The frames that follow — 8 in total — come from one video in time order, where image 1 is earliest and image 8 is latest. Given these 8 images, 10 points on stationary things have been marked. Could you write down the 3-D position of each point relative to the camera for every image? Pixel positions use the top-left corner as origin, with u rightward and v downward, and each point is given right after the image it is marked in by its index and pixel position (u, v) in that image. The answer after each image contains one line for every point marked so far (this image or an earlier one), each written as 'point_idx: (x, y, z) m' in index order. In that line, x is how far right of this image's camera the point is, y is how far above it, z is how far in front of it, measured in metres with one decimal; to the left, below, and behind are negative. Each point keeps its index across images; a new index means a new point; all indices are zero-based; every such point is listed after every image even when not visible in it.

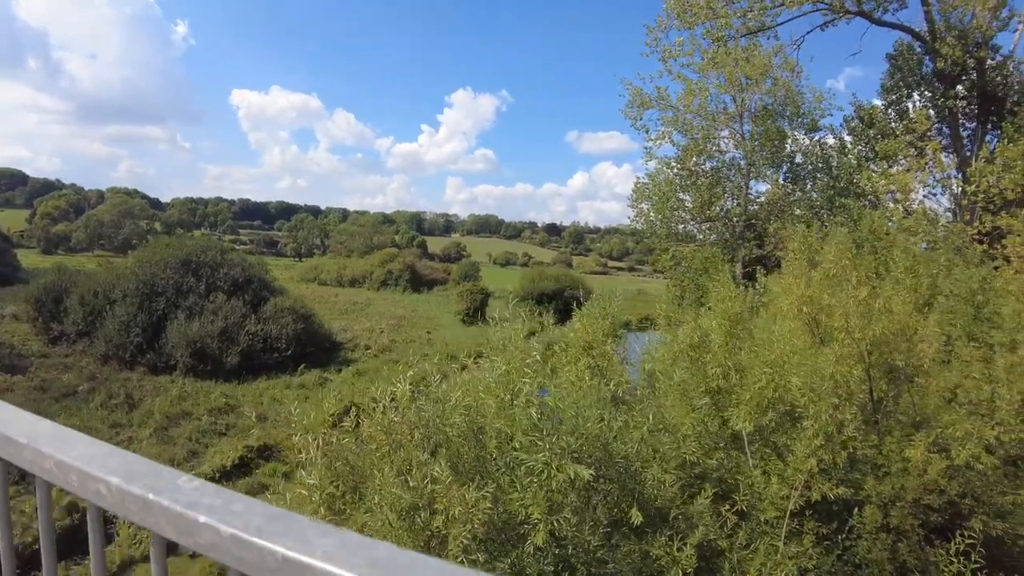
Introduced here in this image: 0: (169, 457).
0: (-7.2, -3.7, +11.2) m
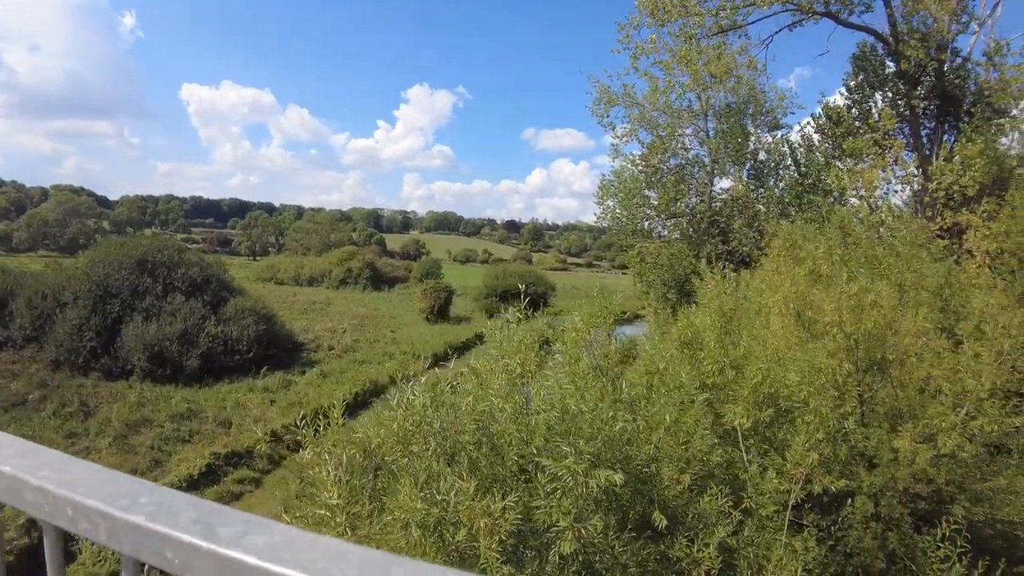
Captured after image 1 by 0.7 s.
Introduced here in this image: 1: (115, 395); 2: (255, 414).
0: (-7.7, -3.7, +10.6) m
1: (-11.6, -3.2, +15.2) m
2: (-7.3, -3.5, +14.7) m
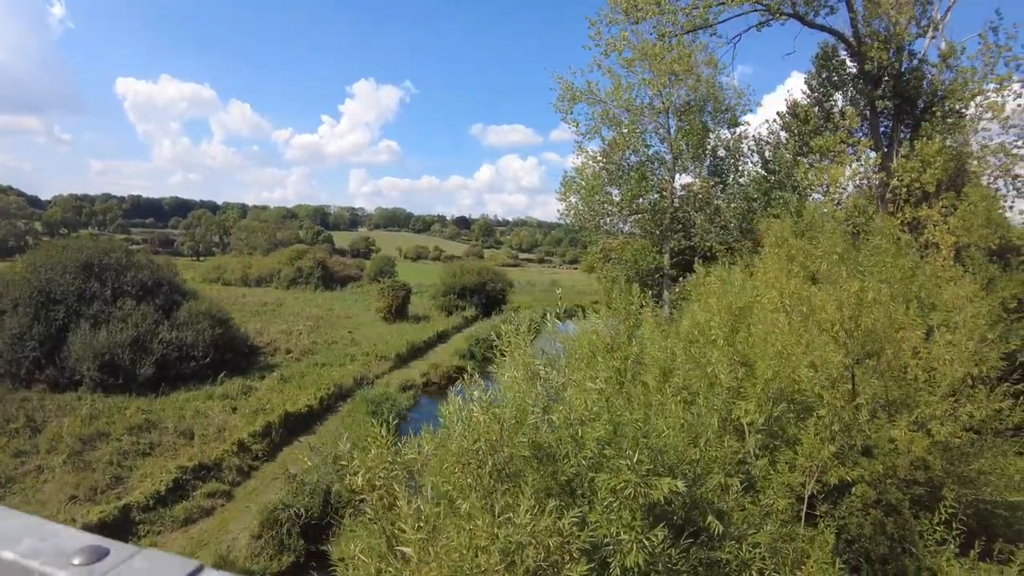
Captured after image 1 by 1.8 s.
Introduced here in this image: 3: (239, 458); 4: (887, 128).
0: (-8.0, -3.8, +9.9) m
1: (-12.3, -3.3, +14.1) m
2: (-7.9, -3.6, +14.0) m
3: (-6.1, -3.8, +11.7) m
4: (+9.6, +3.9, +13.6) m
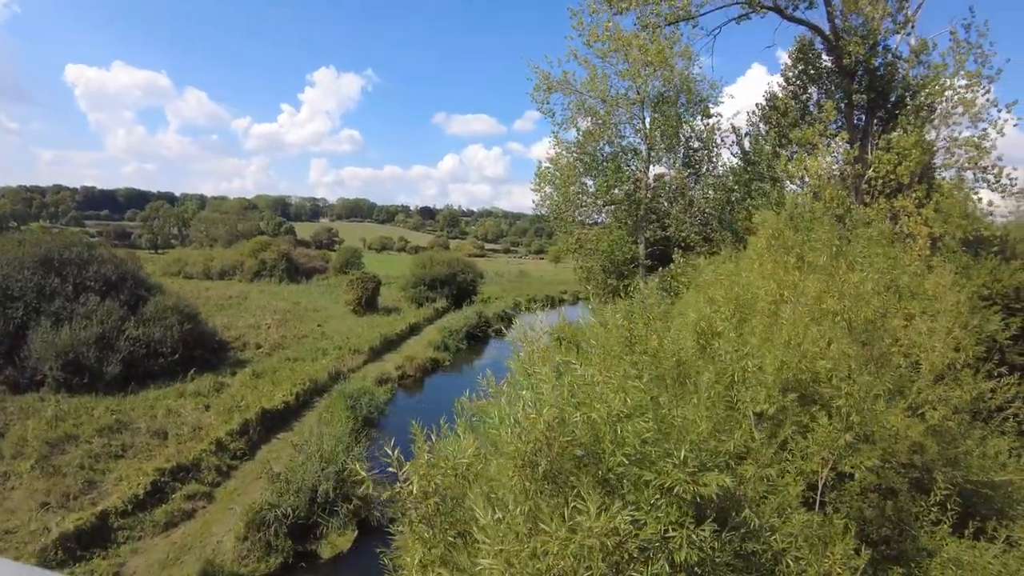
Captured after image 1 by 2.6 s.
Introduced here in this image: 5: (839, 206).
0: (-8.2, -3.8, +9.5) m
1: (-12.7, -3.2, +13.5) m
2: (-8.3, -3.5, +13.5) m
3: (-6.4, -3.7, +11.3) m
4: (+9.2, +4.2, +13.9) m
5: (+6.7, +1.7, +10.7) m
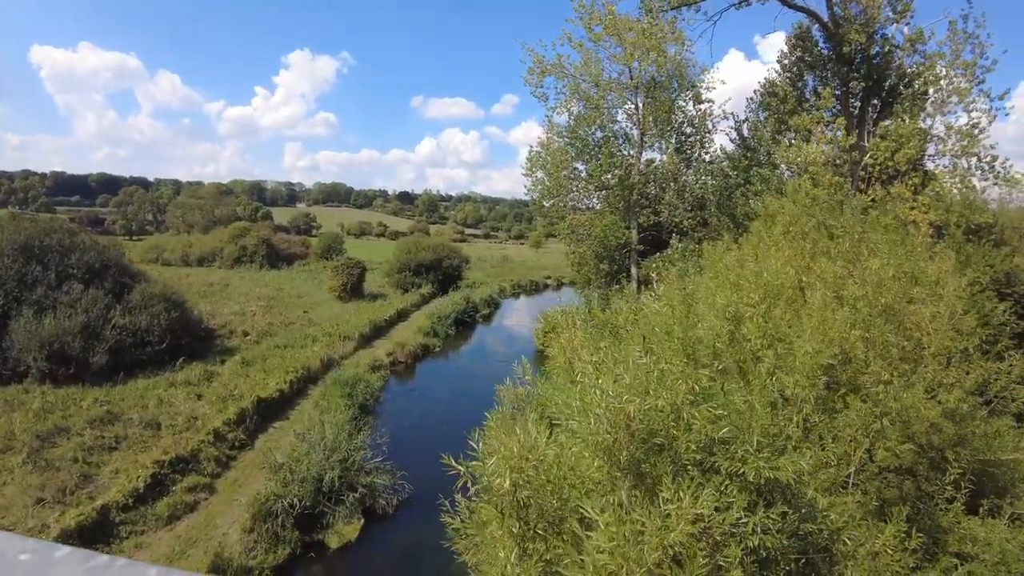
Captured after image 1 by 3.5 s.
0: (-8.1, -3.6, +9.3) m
1: (-12.7, -2.9, +13.1) m
2: (-8.3, -3.2, +13.3) m
3: (-6.3, -3.4, +11.2) m
4: (+9.1, +4.6, +14.0) m
5: (+6.7, +2.0, +10.8) m
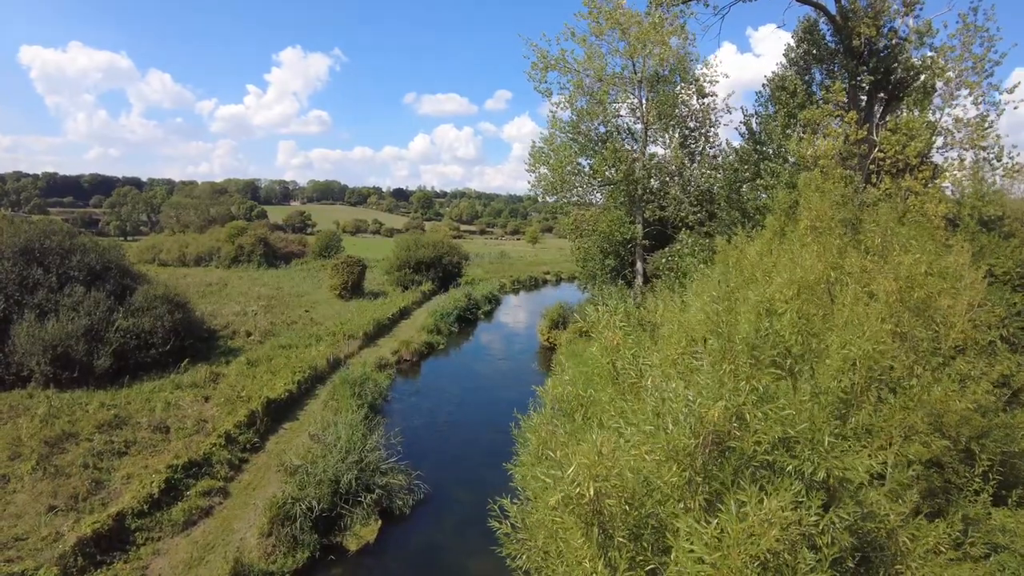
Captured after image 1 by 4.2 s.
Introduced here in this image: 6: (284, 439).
0: (-7.8, -3.6, +9.1) m
1: (-12.4, -3.0, +12.9) m
2: (-8.0, -3.2, +13.1) m
3: (-6.0, -3.4, +11.0) m
4: (+9.3, +4.9, +13.8) m
5: (+7.0, +2.1, +10.6) m
6: (-5.4, -3.6, +12.3) m
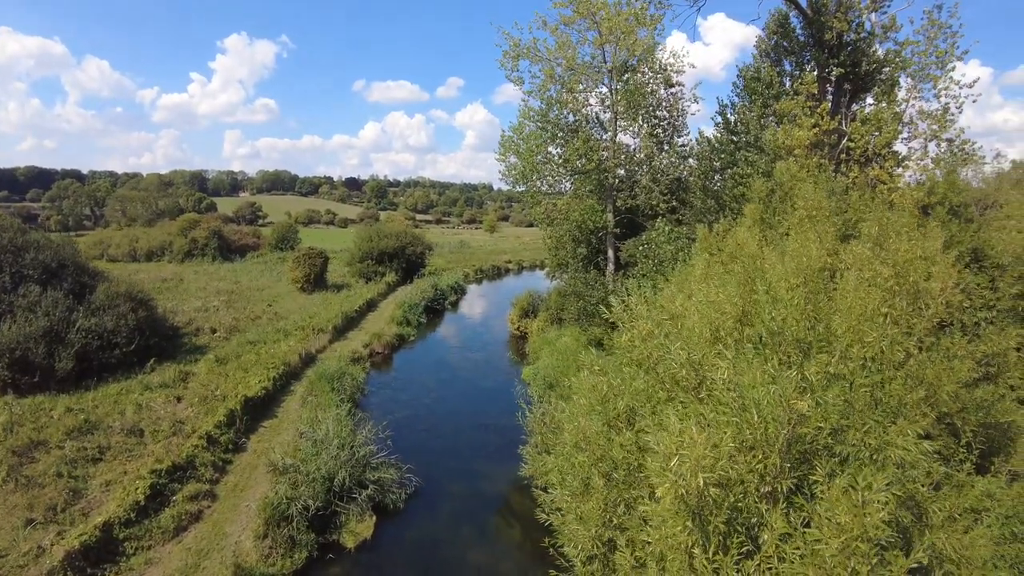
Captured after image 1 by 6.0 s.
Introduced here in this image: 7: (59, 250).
0: (-7.8, -3.6, +8.7) m
1: (-12.7, -3.0, +12.2) m
2: (-8.4, -3.1, +12.7) m
3: (-6.2, -3.4, +10.7) m
4: (+8.7, +5.3, +14.2) m
5: (+6.6, +2.5, +11.0) m
6: (-5.7, -3.5, +12.0) m
7: (-17.0, +1.4, +19.5) m
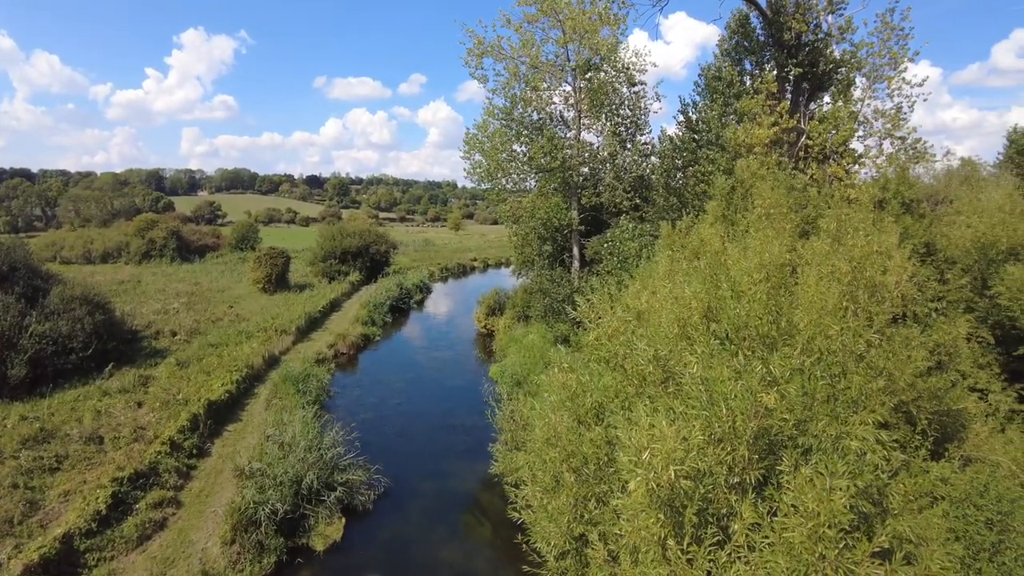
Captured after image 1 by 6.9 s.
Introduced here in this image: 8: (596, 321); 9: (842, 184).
0: (-8.3, -3.7, +8.4) m
1: (-13.4, -3.2, +11.7) m
2: (-9.1, -3.2, +12.4) m
3: (-6.8, -3.5, +10.5) m
4: (+7.8, +5.4, +14.8) m
5: (+5.9, +2.5, +11.4) m
6: (-6.4, -3.5, +11.8) m
7: (-18.1, +1.3, +18.7) m
8: (+1.3, -0.6, +9.0) m
9: (+7.4, +2.4, +11.9) m
